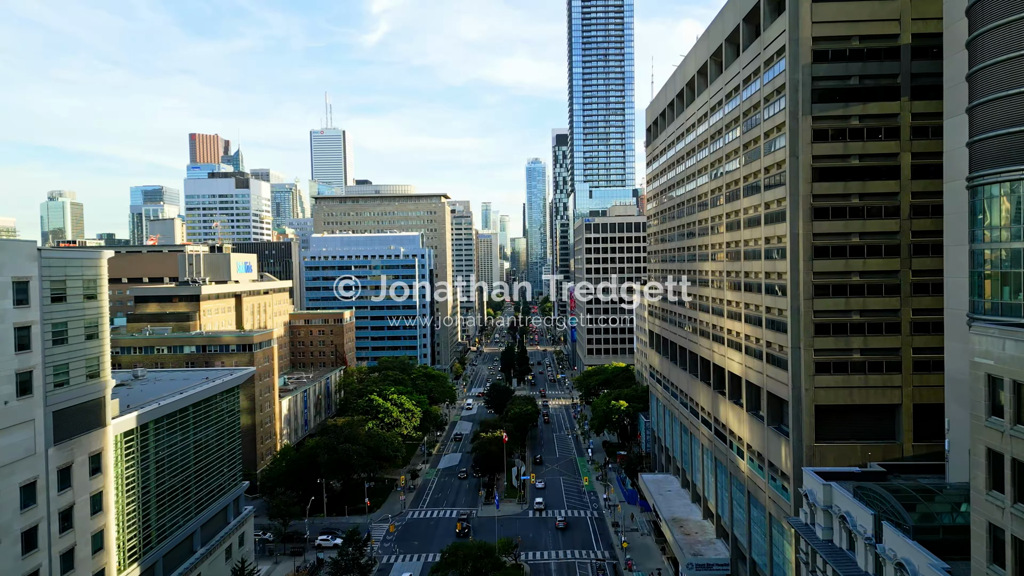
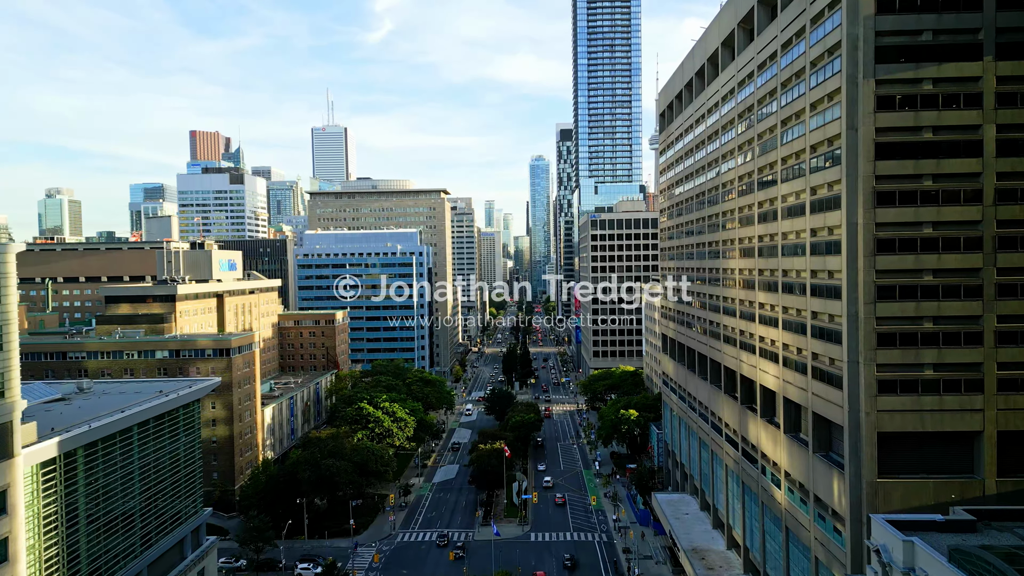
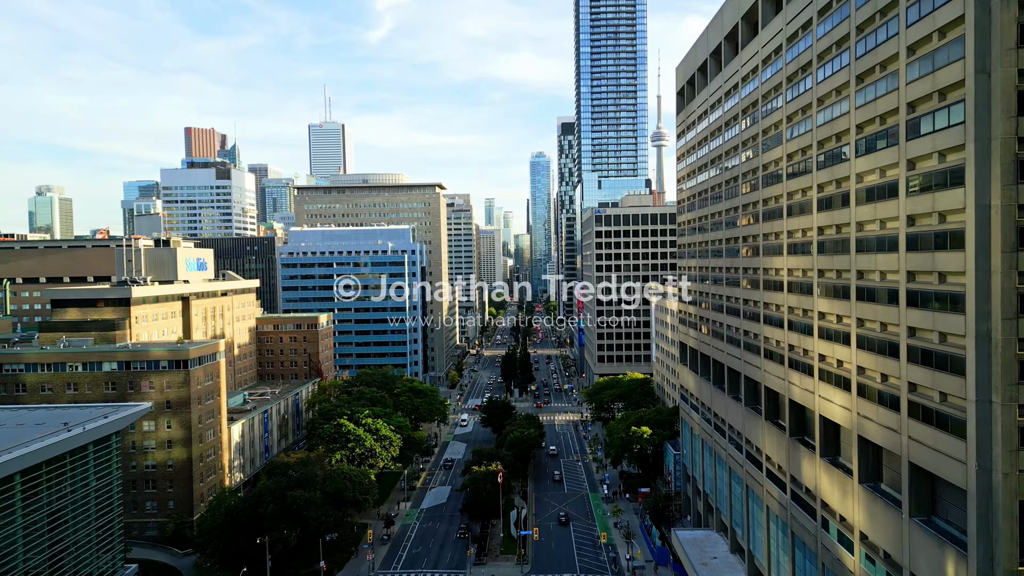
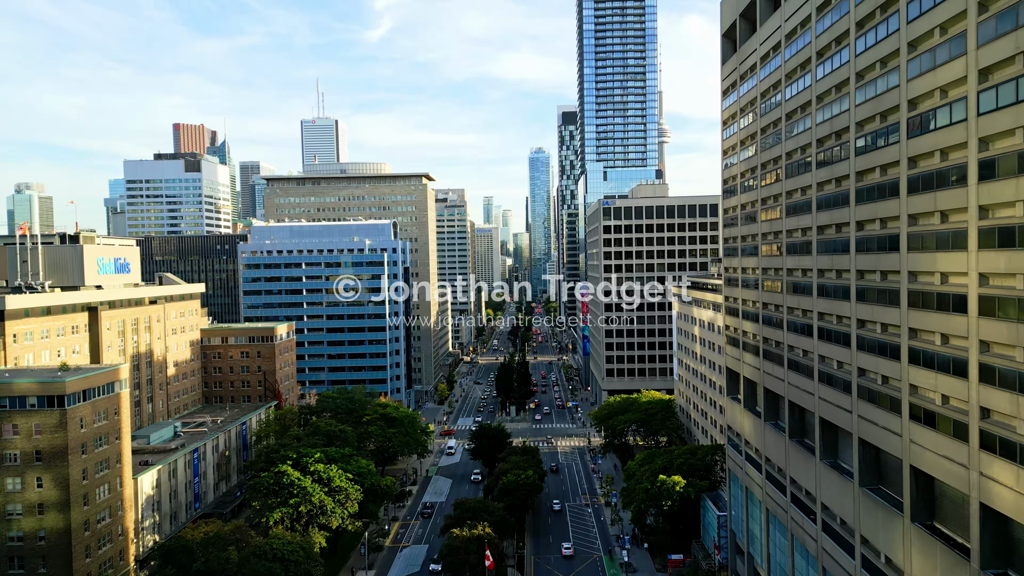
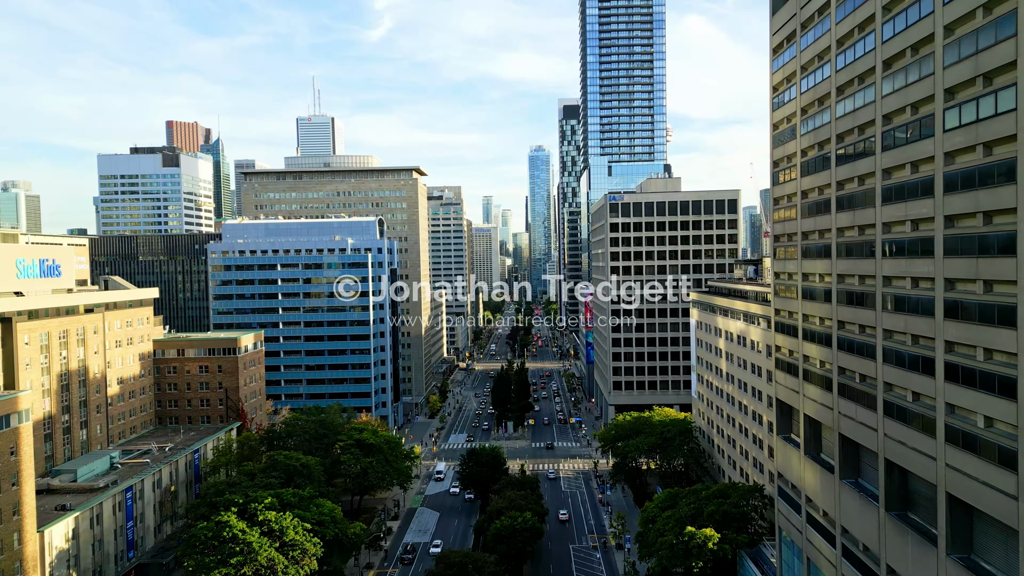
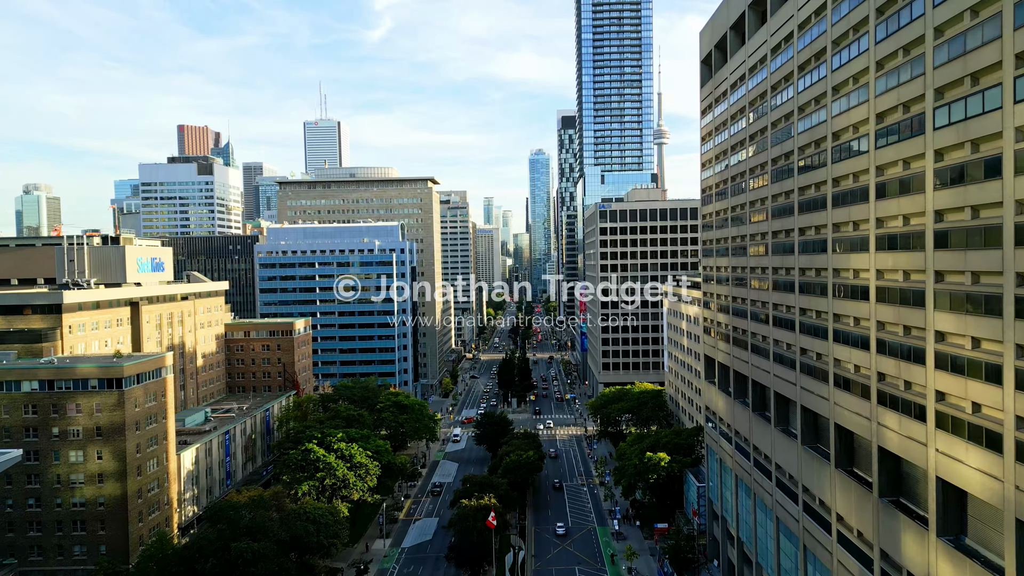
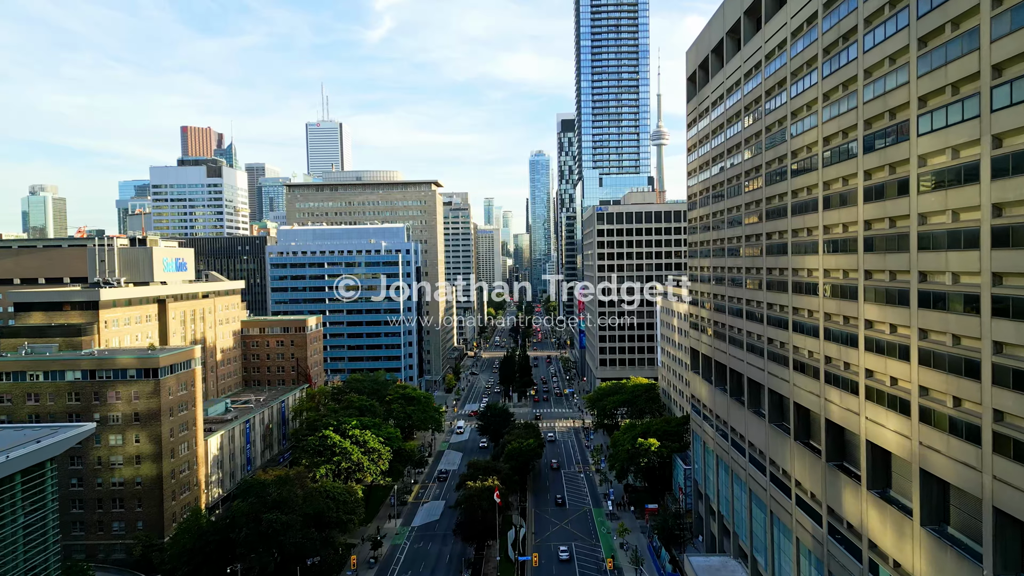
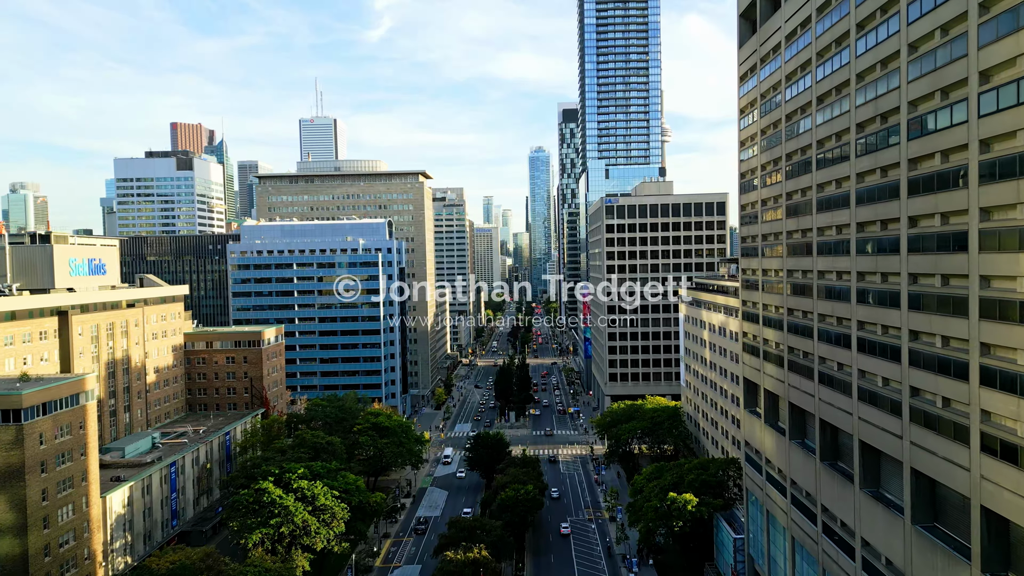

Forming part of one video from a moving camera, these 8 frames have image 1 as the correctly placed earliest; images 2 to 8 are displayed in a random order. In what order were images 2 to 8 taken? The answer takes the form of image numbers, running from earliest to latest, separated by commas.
2, 3, 7, 6, 4, 8, 5
